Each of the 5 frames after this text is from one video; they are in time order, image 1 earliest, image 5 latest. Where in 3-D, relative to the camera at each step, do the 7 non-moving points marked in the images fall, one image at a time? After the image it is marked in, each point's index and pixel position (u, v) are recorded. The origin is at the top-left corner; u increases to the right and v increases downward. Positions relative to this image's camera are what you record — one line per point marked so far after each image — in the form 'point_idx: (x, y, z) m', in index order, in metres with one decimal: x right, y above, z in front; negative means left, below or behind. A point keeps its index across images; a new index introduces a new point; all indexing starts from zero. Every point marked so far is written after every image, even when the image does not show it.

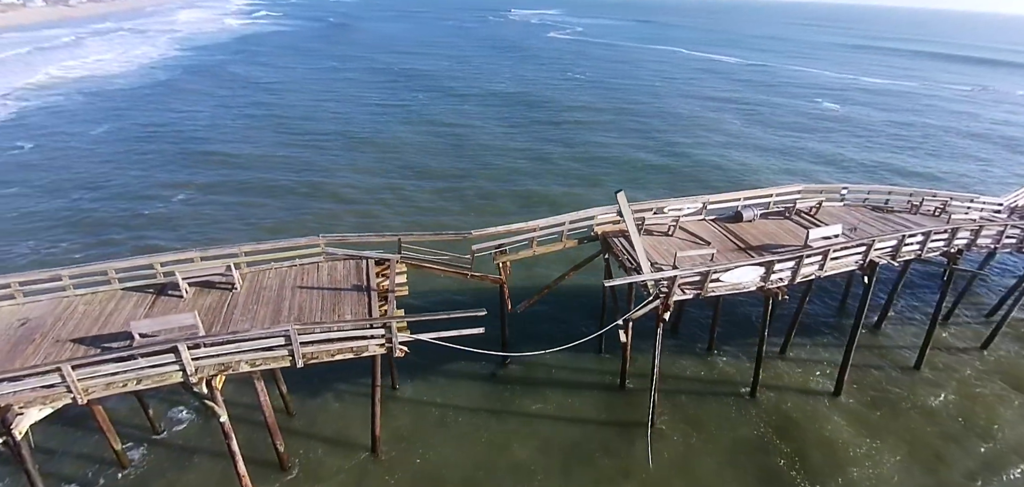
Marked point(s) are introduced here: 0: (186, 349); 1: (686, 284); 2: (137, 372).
0: (-7.1, -2.3, +10.4) m
1: (+4.5, -1.1, +12.9) m
2: (-8.0, -2.7, +10.3) m
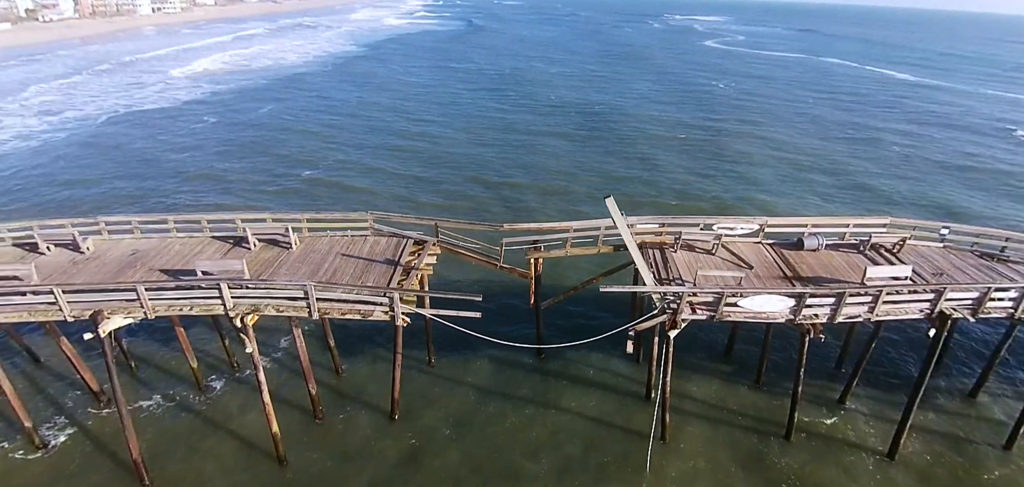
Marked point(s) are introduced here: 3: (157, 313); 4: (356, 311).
0: (-7.3, -1.1, +12.4) m
1: (+4.7, -1.5, +12.2) m
2: (-8.3, -1.5, +12.5) m
3: (-9.3, -1.8, +12.6) m
4: (-4.1, -1.8, +12.7) m
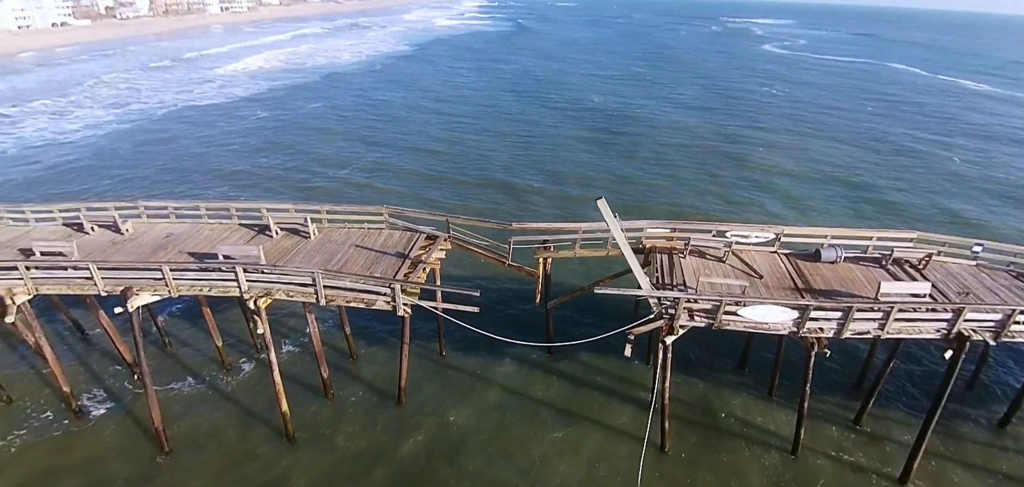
0: (-7.3, -0.8, +13.1) m
1: (+4.6, -1.7, +12.0) m
2: (-8.3, -1.1, +13.3) m
3: (-9.3, -1.4, +13.5) m
4: (-4.1, -1.5, +13.2) m
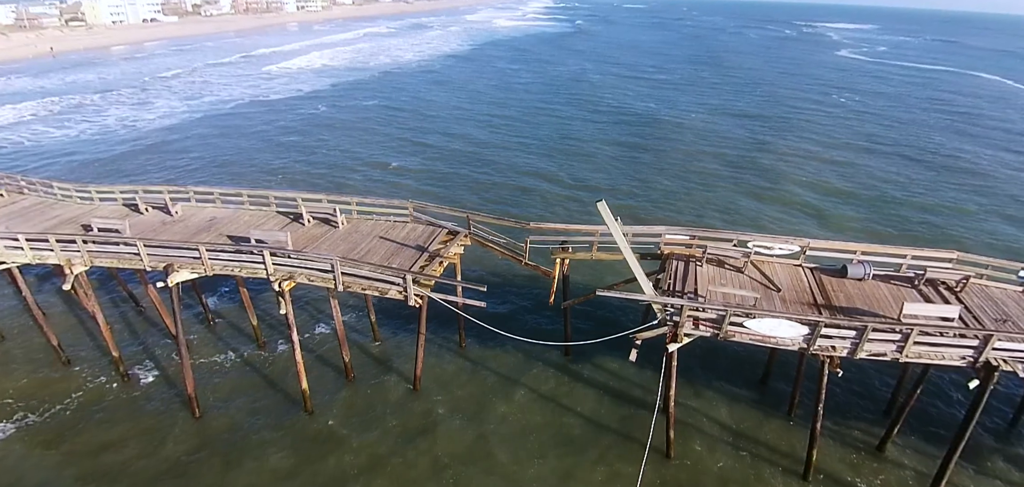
0: (-7.0, -0.3, +14.0) m
1: (+4.7, -1.9, +11.8) m
2: (-8.0, -0.6, +14.3) m
3: (-8.9, -0.8, +14.6) m
4: (-3.9, -1.3, +13.8) m
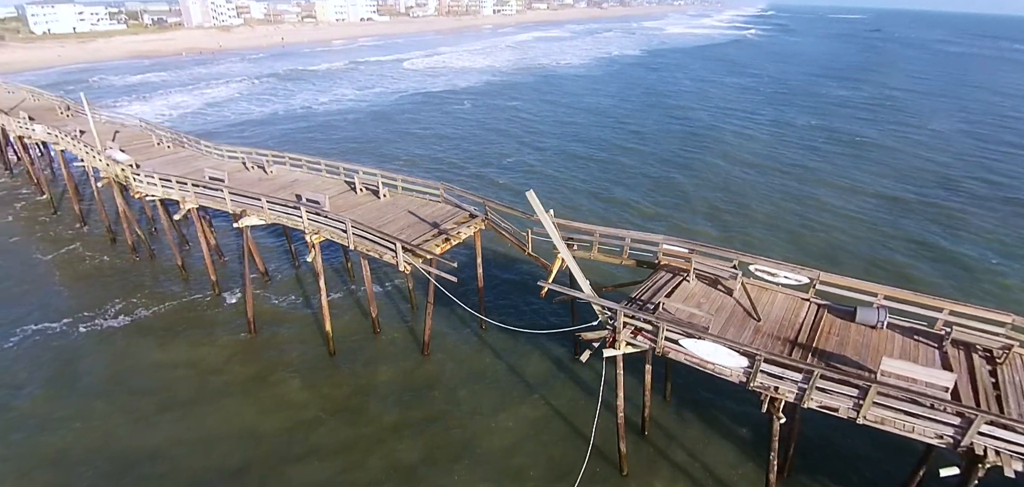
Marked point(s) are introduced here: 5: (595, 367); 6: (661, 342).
0: (-7.1, +1.1, +16.7) m
1: (+3.2, -2.1, +11.5) m
2: (-8.0, +1.0, +17.3) m
3: (-8.8, +0.9, +17.8) m
4: (-4.3, -0.3, +15.7) m
5: (+3.4, -4.9, +19.0) m
6: (+3.6, -2.2, +11.2) m
